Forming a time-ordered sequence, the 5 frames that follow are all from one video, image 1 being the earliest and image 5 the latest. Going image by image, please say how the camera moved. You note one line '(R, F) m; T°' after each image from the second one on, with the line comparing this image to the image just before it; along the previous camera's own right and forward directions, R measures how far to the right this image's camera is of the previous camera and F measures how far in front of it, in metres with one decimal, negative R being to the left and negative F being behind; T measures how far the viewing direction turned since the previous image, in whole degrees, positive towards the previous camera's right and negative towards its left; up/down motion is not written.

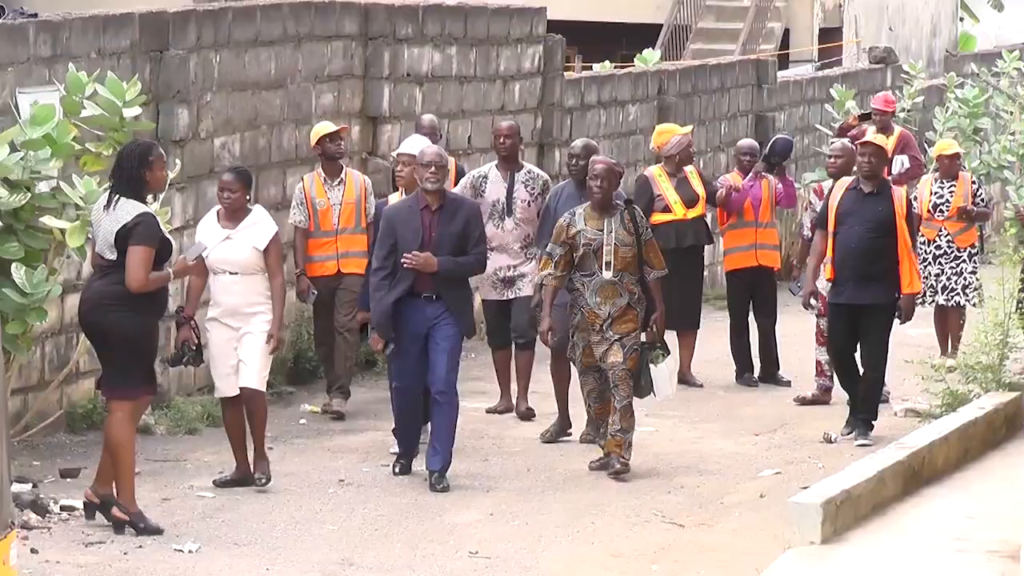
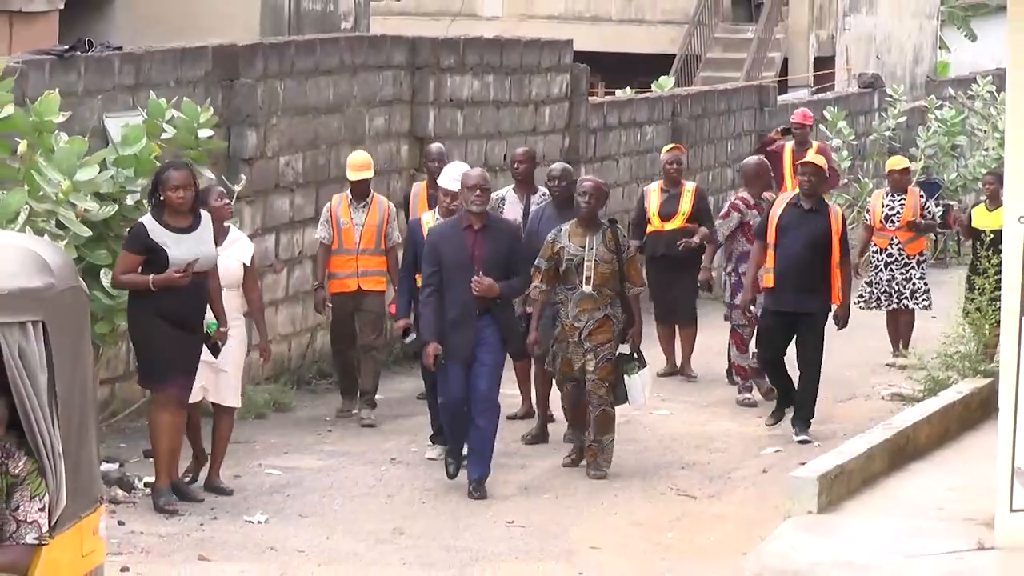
(-0.1, -1.0) m; -1°
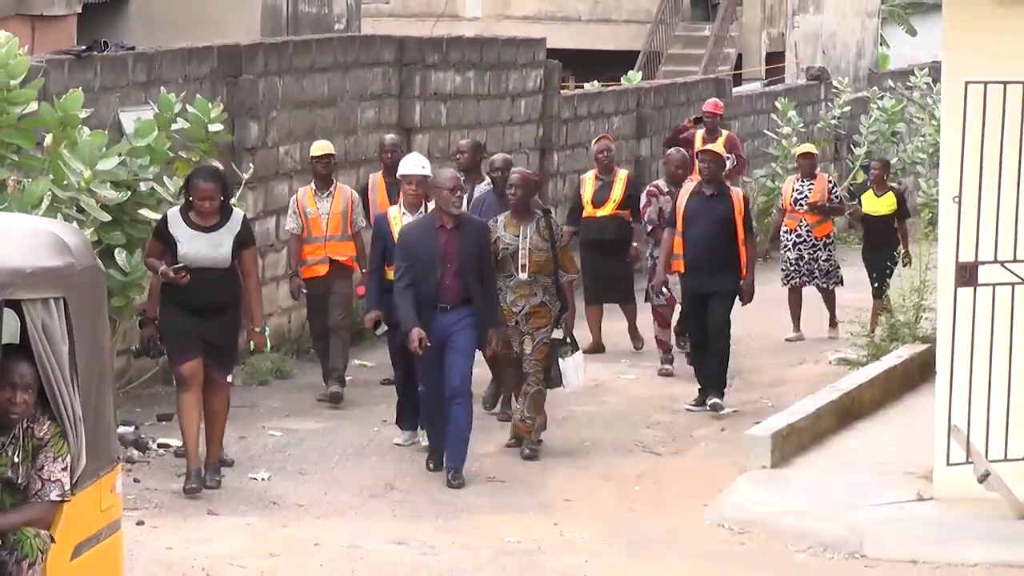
(+0.1, -0.8) m; 0°
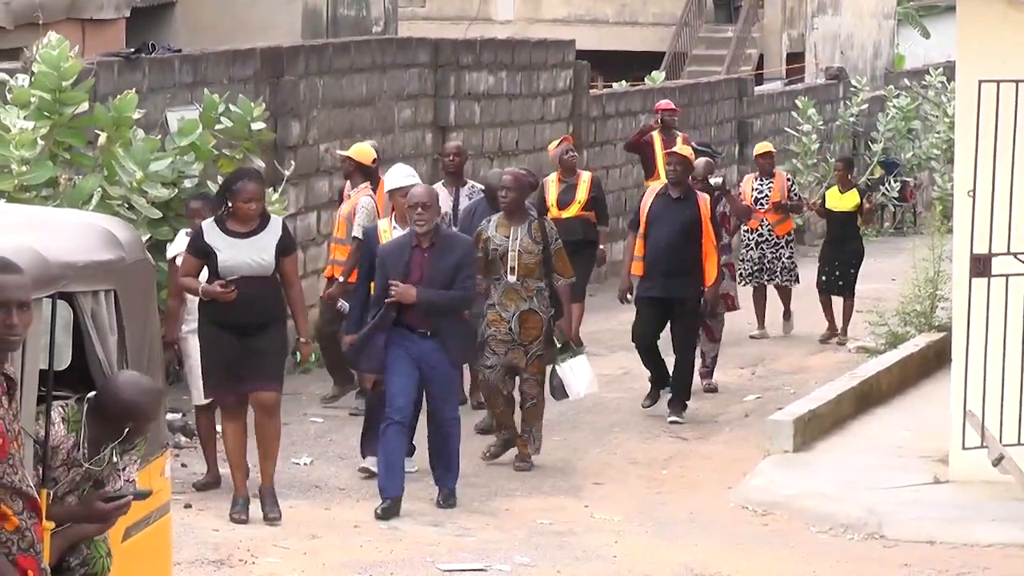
(0.0, -0.4) m; -1°
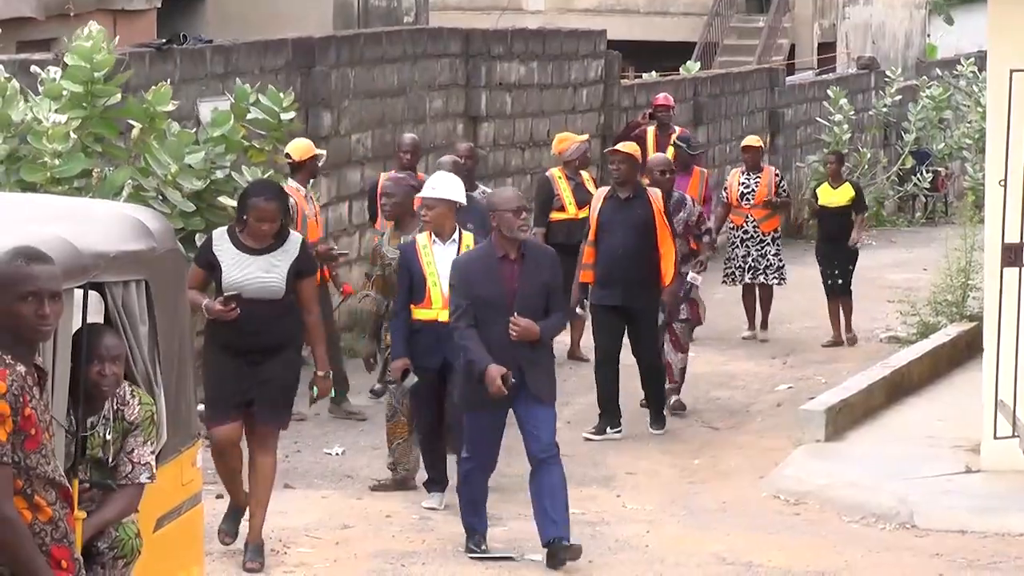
(-0.1, 0.0) m; 0°
